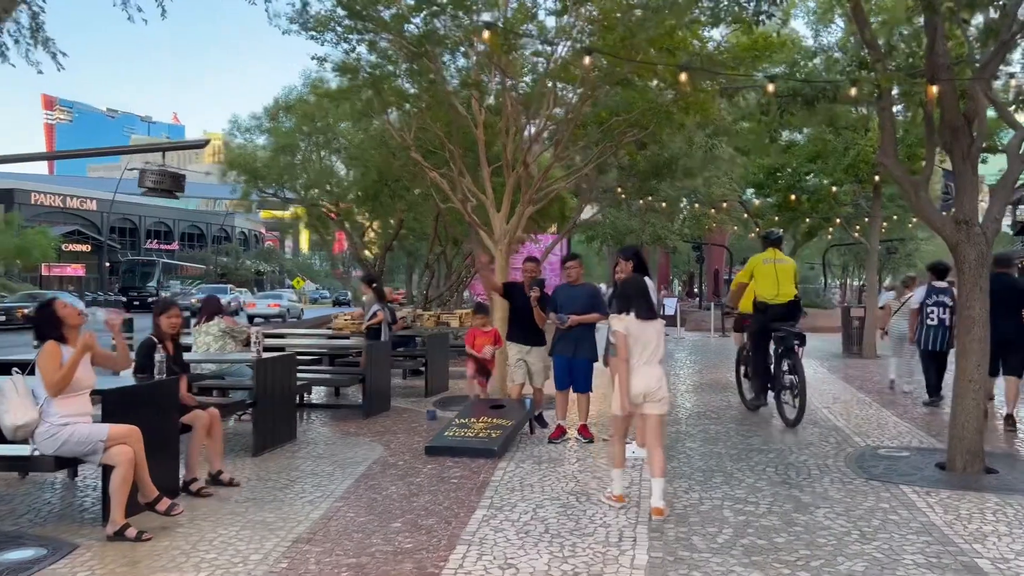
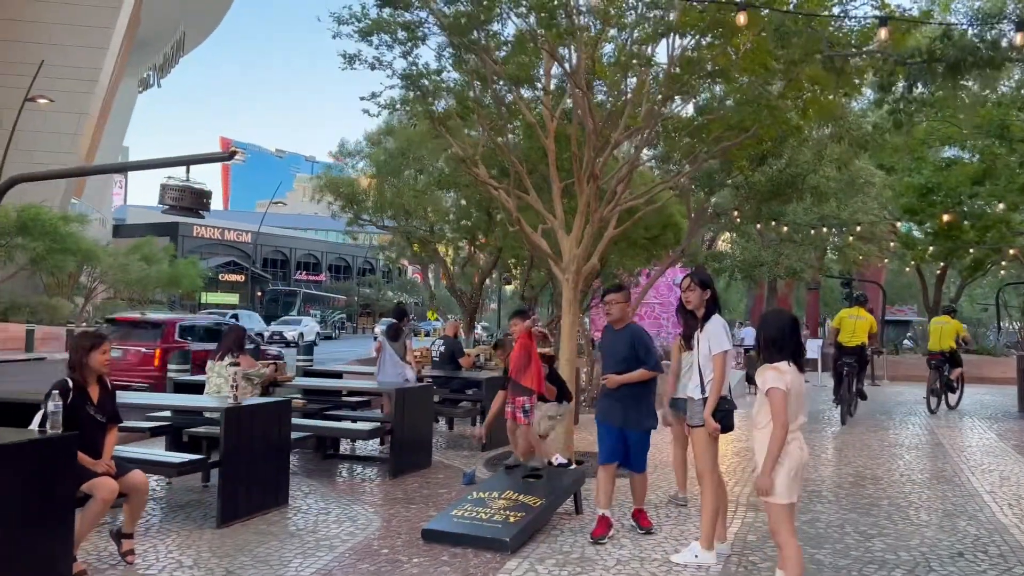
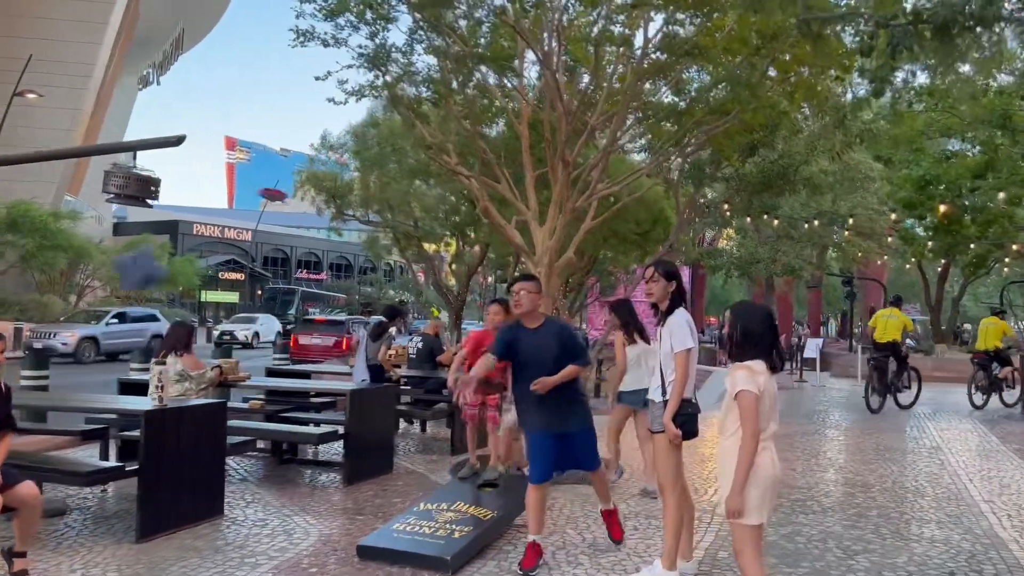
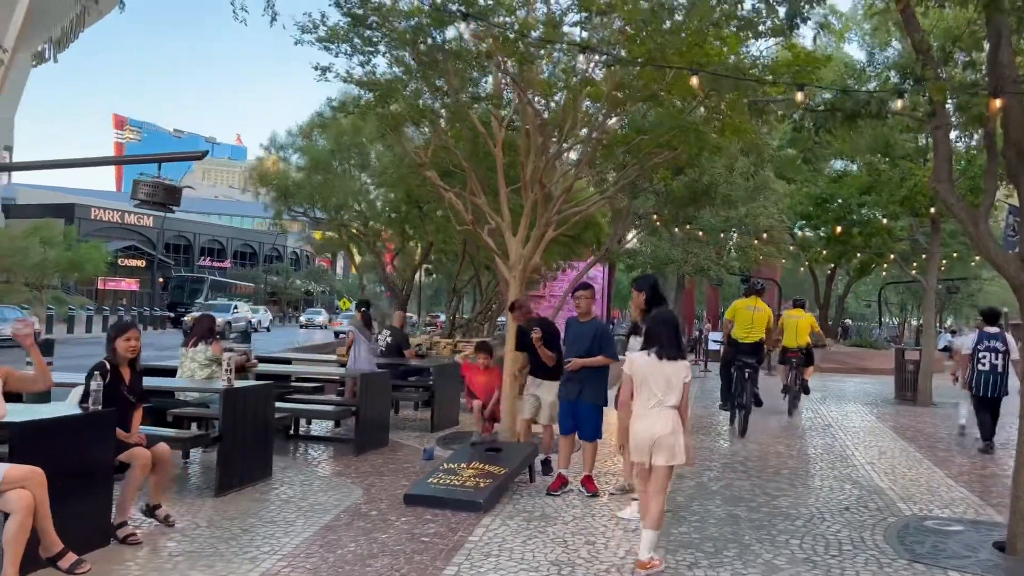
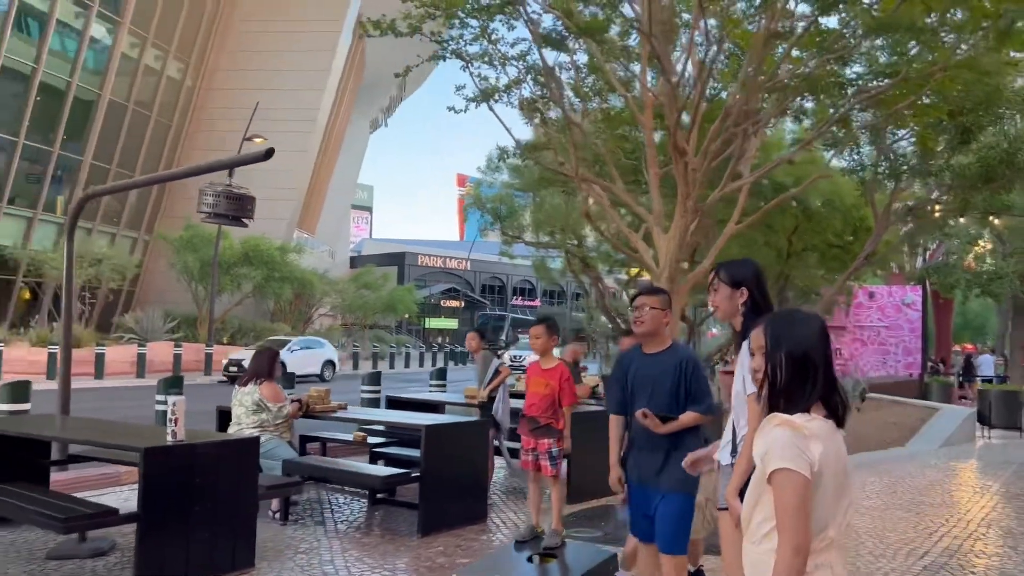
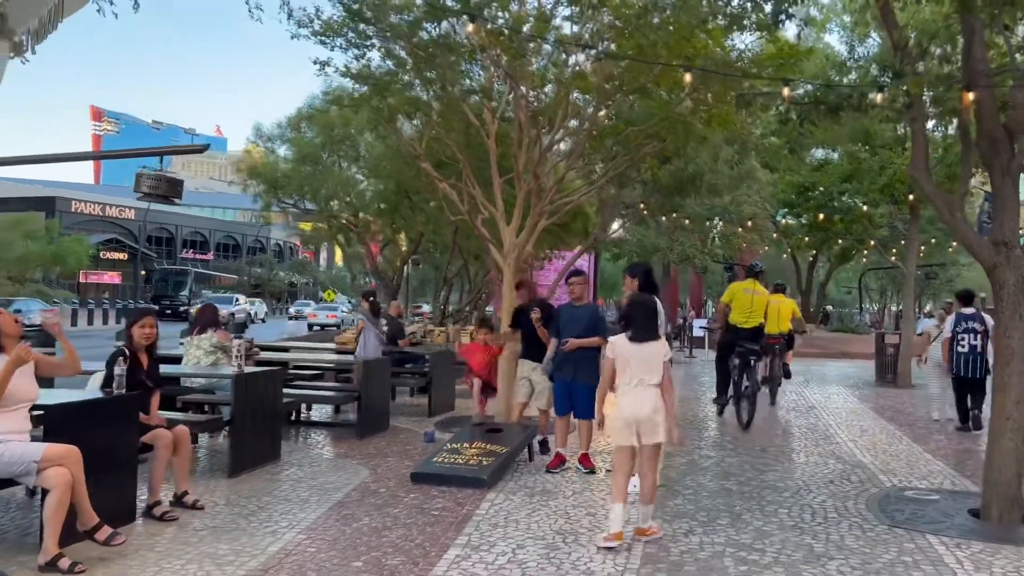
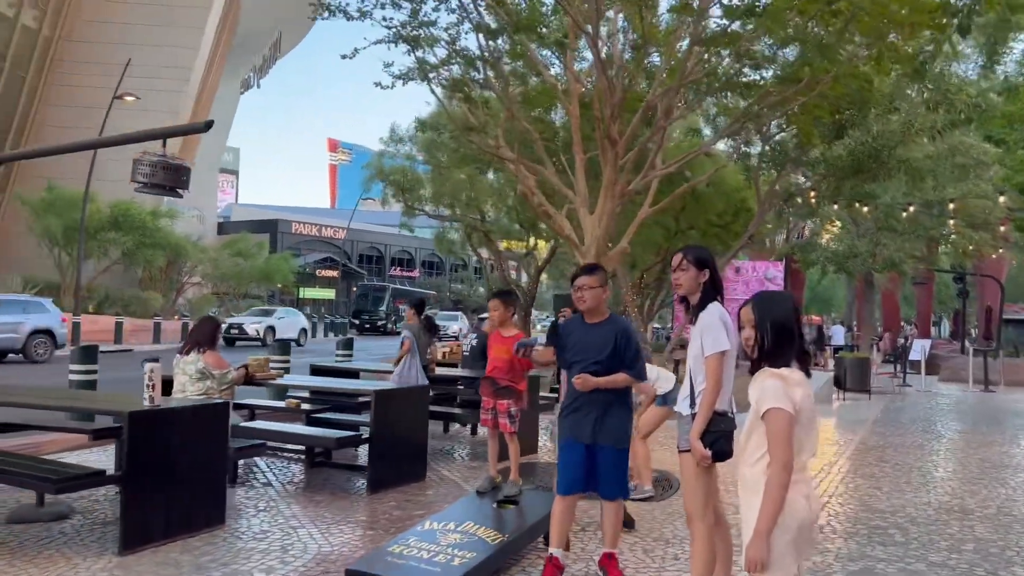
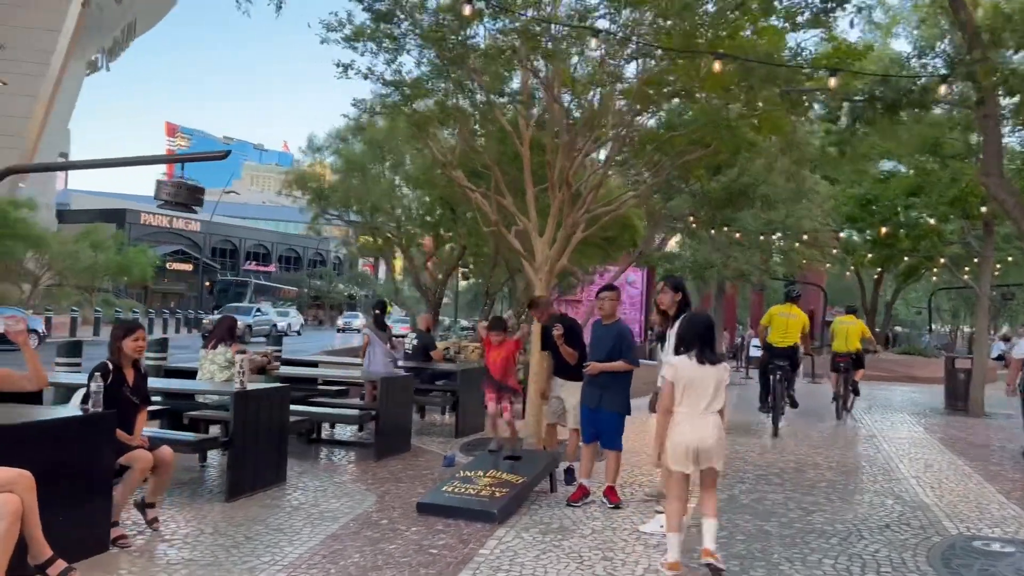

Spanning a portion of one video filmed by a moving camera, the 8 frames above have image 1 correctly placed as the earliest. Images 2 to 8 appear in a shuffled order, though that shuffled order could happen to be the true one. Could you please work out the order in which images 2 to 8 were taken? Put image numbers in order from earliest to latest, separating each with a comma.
6, 4, 8, 2, 3, 7, 5
